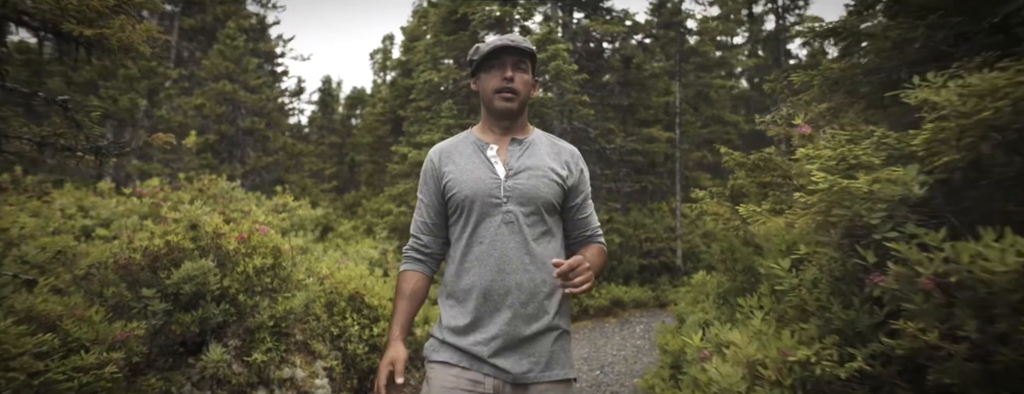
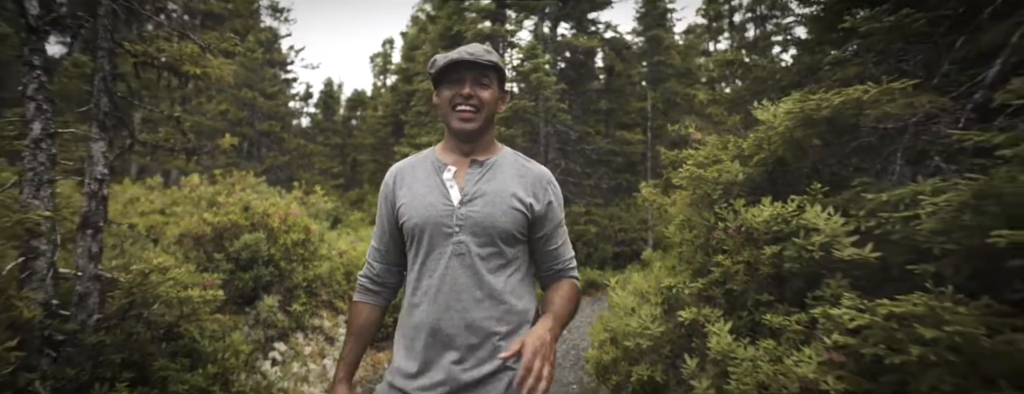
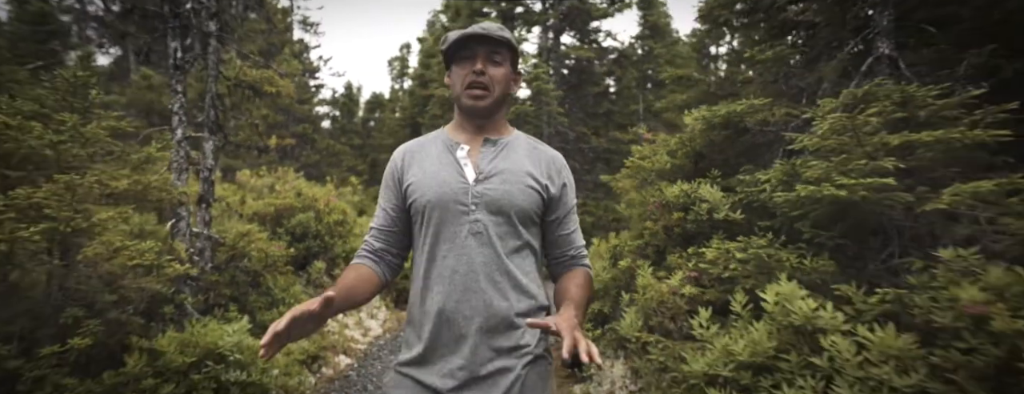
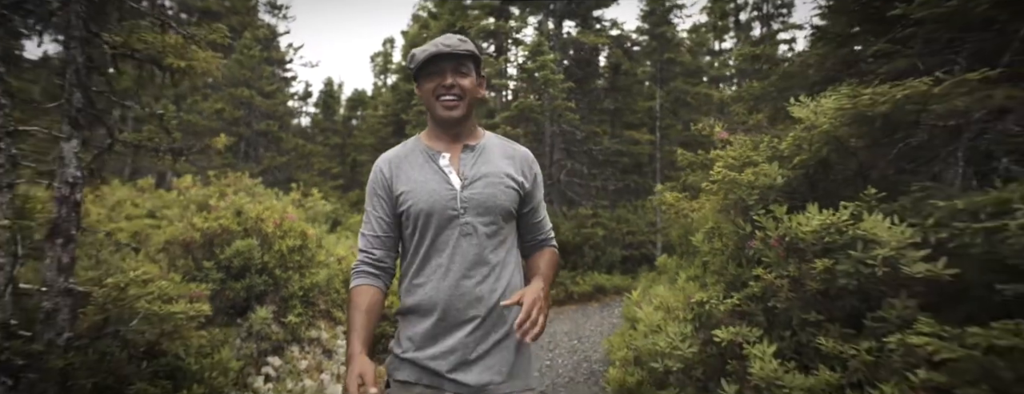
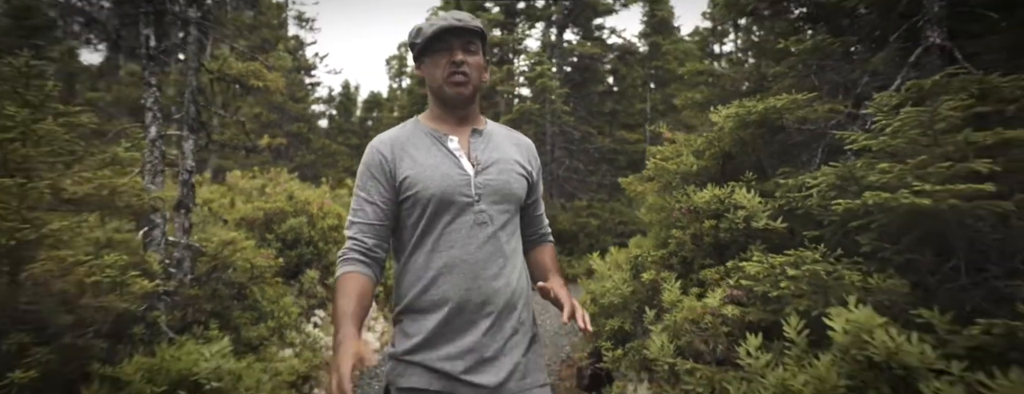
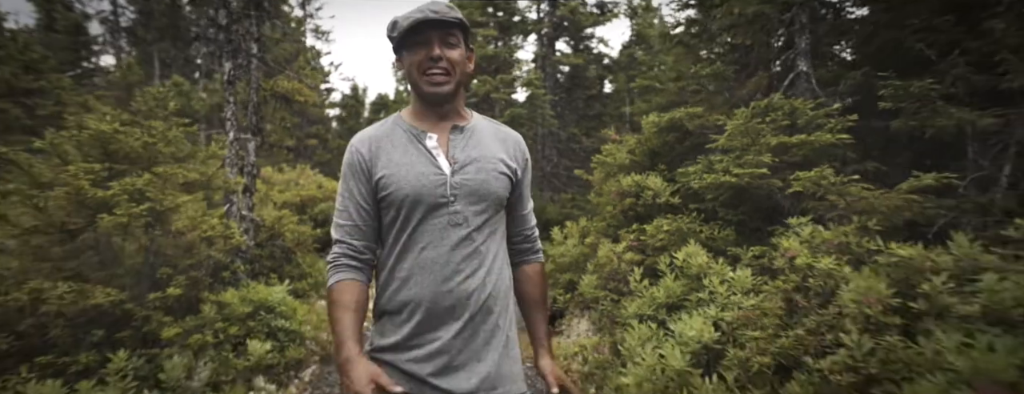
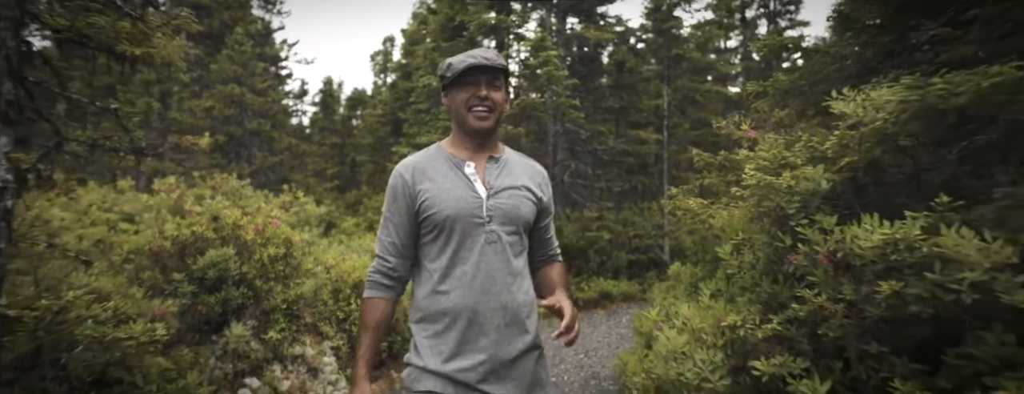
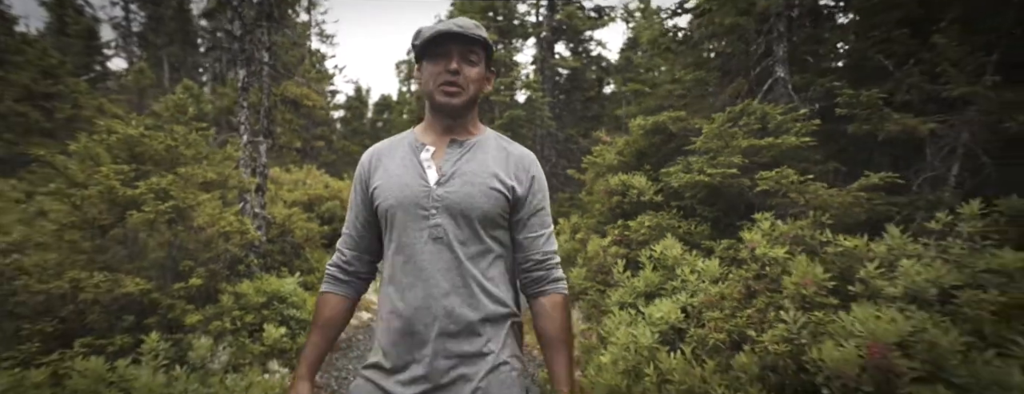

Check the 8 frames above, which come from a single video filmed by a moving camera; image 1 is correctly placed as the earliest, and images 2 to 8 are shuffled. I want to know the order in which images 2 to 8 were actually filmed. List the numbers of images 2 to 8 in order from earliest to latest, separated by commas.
7, 4, 2, 5, 3, 6, 8
